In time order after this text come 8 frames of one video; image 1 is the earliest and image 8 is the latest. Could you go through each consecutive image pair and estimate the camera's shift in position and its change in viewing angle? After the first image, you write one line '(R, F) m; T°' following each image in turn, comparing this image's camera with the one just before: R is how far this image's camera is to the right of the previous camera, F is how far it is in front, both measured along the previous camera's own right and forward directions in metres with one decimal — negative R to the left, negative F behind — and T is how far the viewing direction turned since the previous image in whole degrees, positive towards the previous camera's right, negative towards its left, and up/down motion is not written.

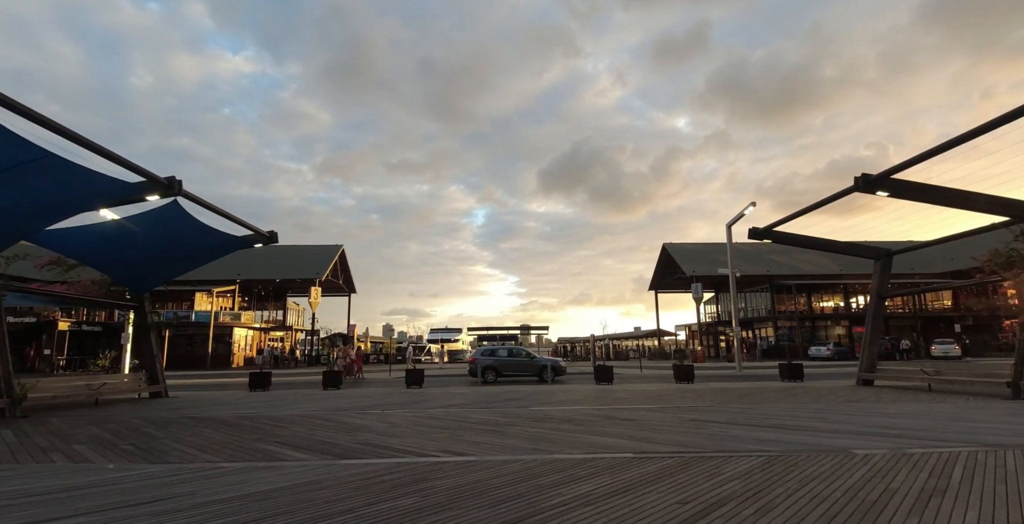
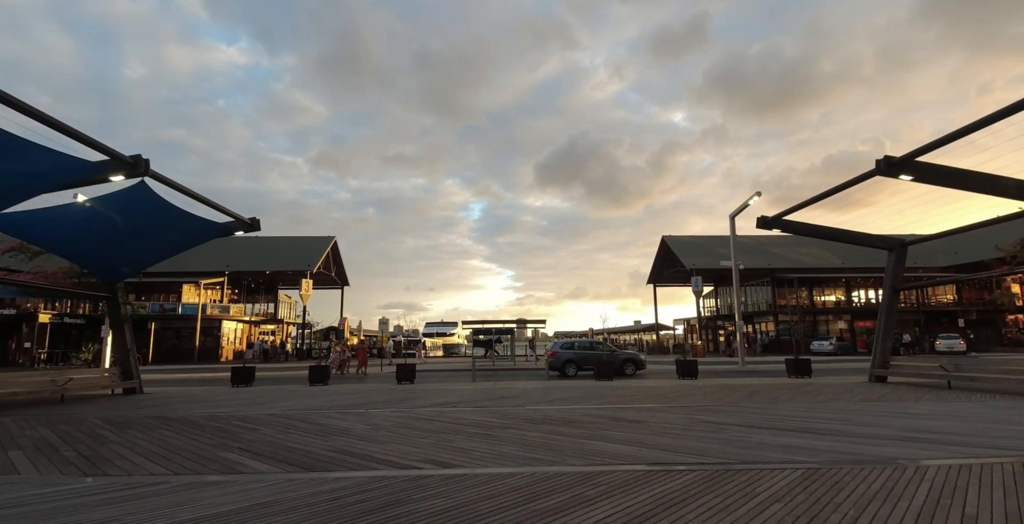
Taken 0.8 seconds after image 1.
(0.0, +0.9) m; 0°
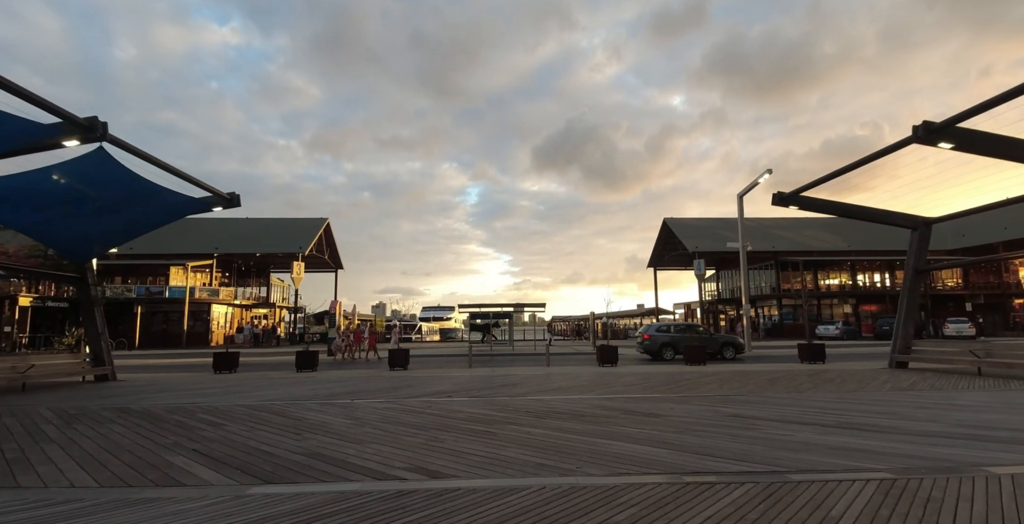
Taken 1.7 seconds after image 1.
(-0.1, +1.0) m; 0°
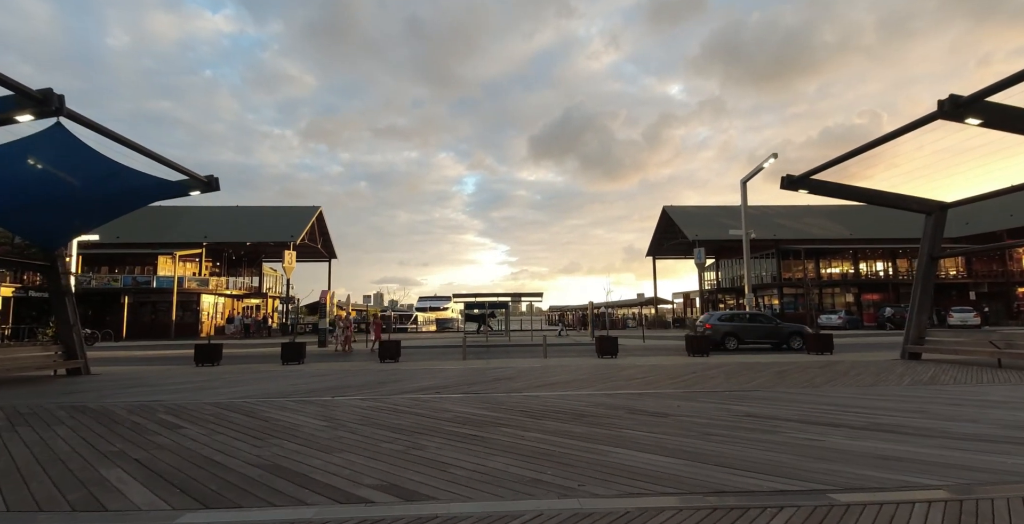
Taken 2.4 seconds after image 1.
(+0.1, +0.7) m; 0°
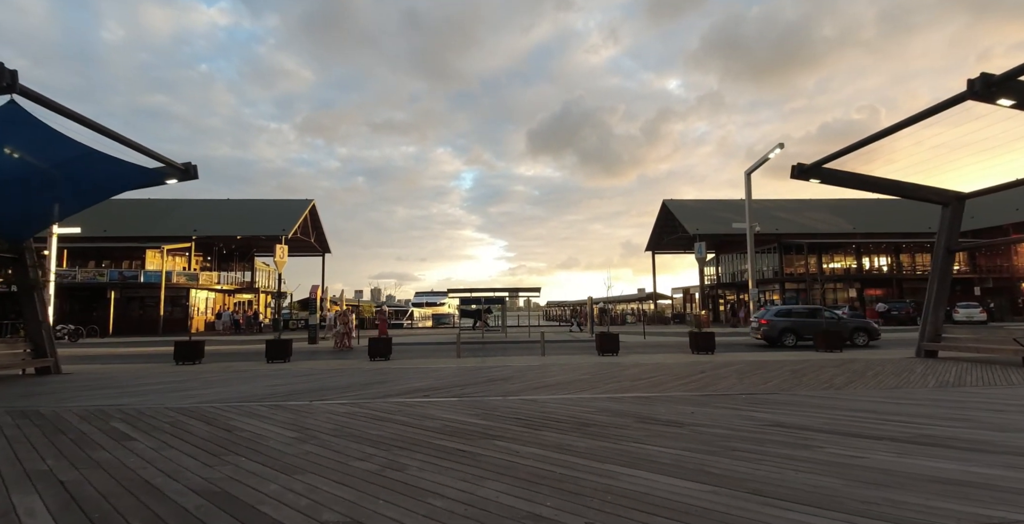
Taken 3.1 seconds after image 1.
(0.0, +0.7) m; 0°
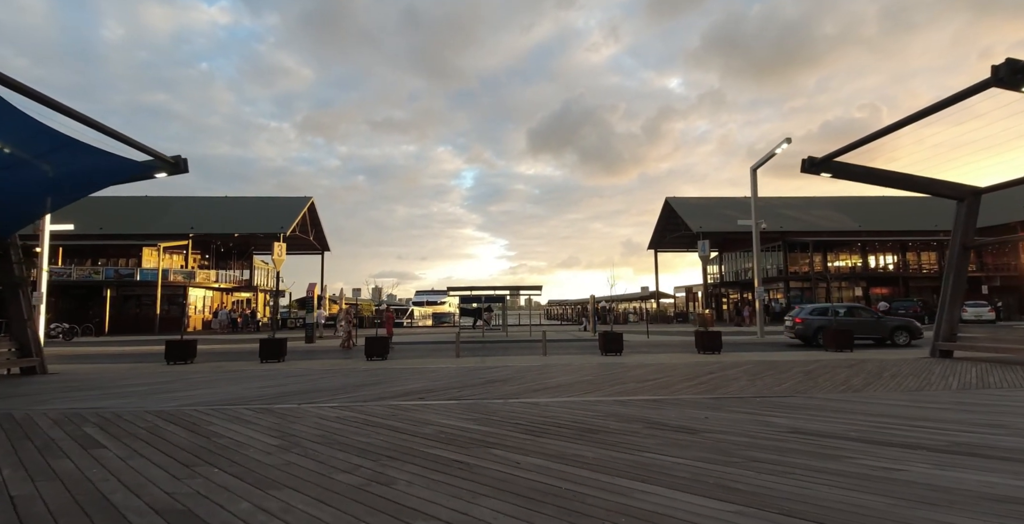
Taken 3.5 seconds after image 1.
(0.0, +0.4) m; 0°
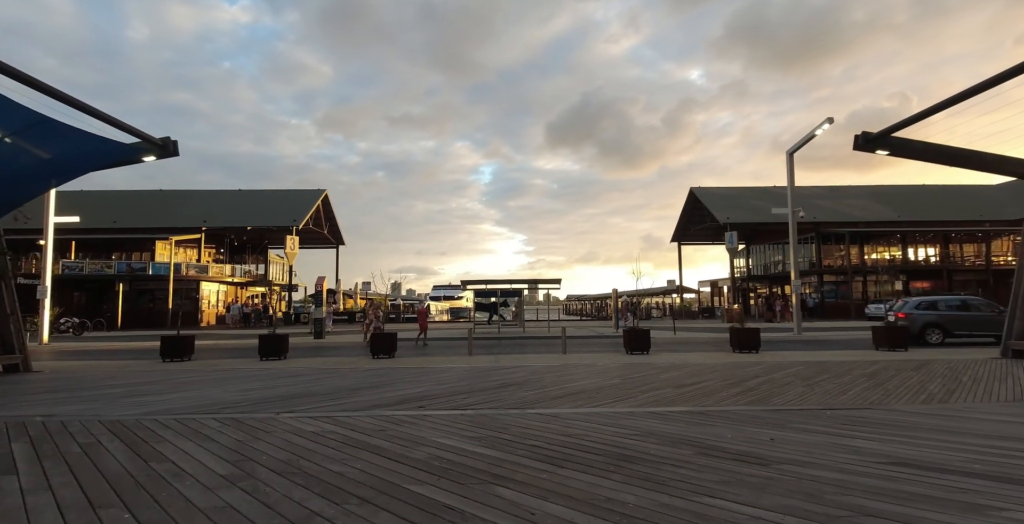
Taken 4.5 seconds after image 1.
(0.0, +1.2) m; -2°
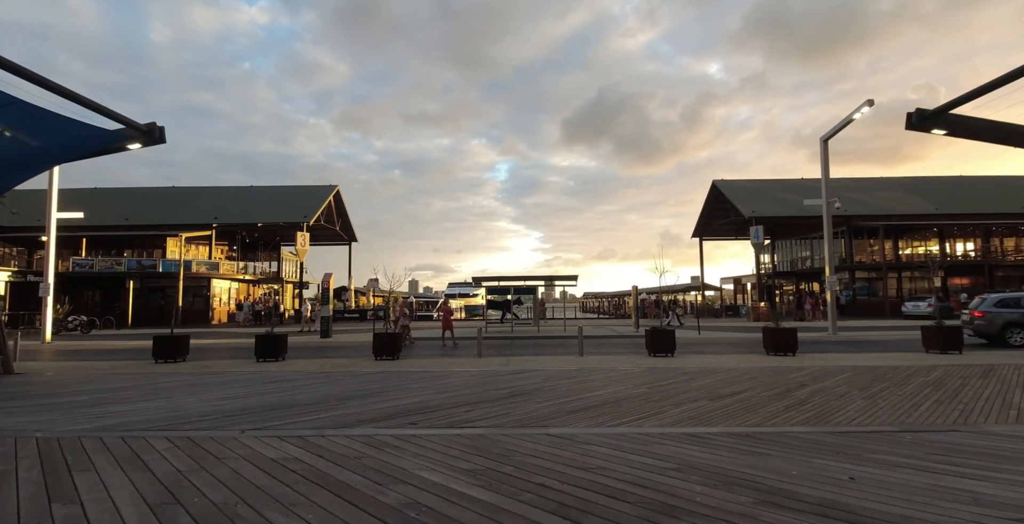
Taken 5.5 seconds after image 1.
(+0.1, +1.0) m; -2°
